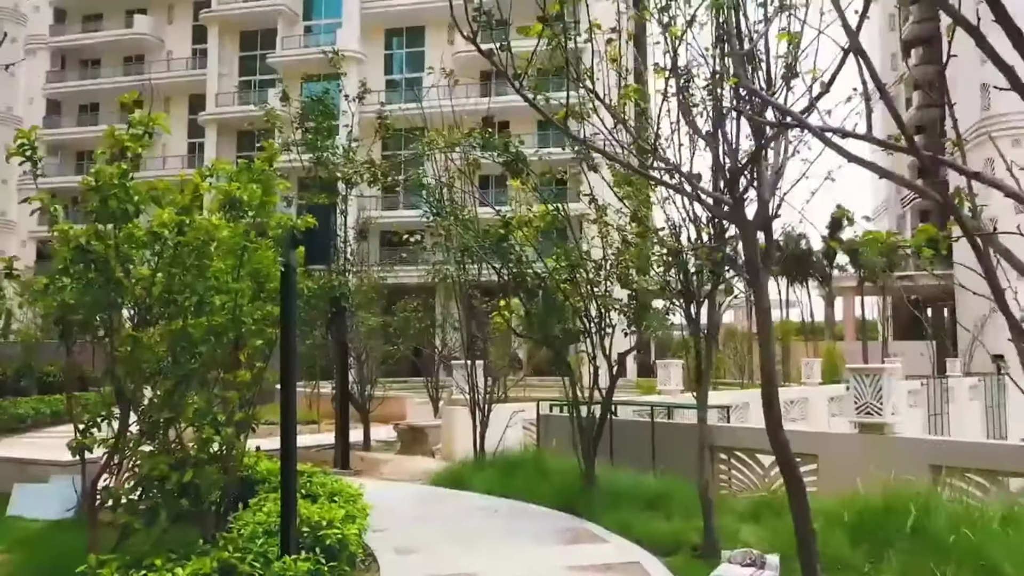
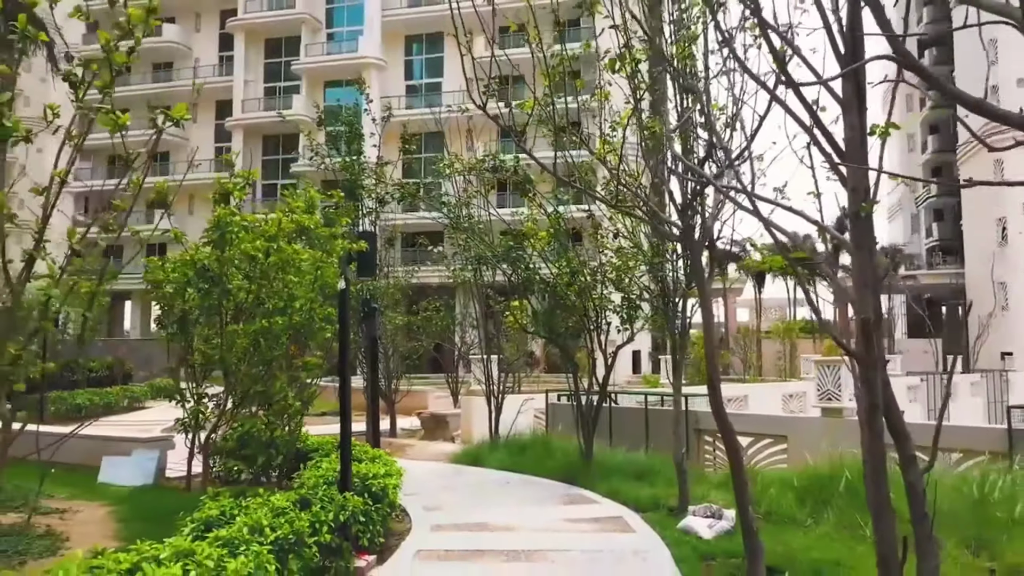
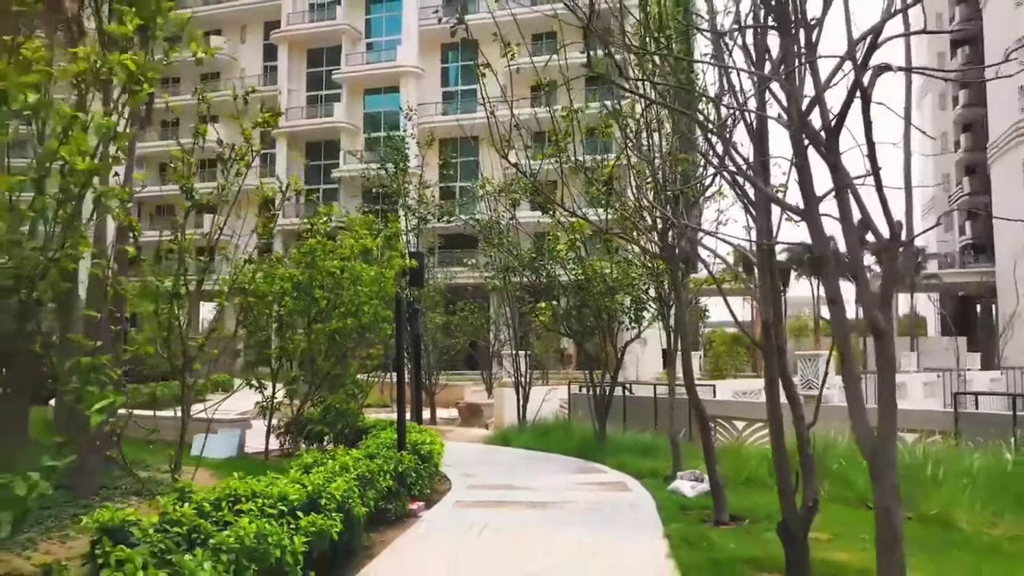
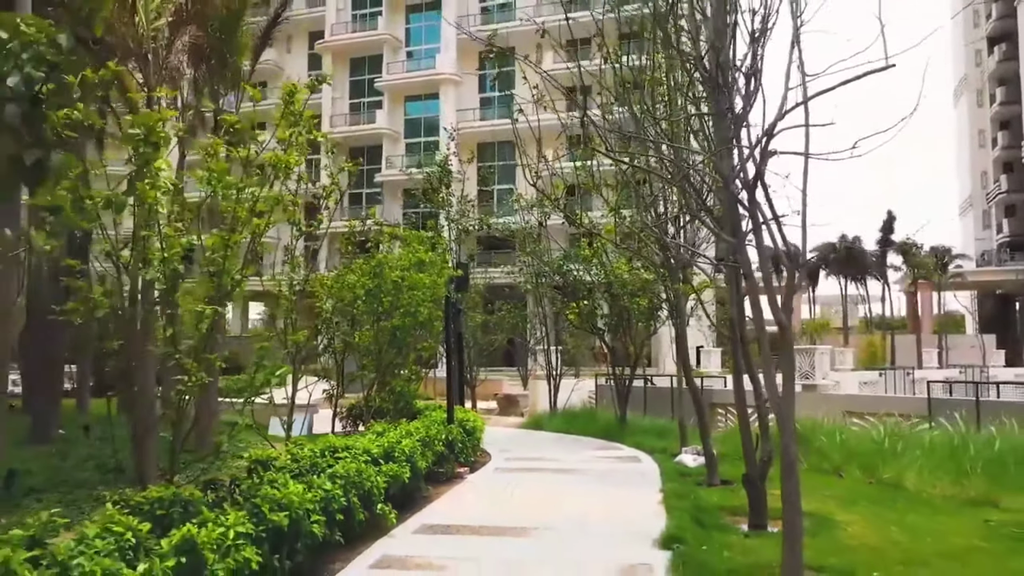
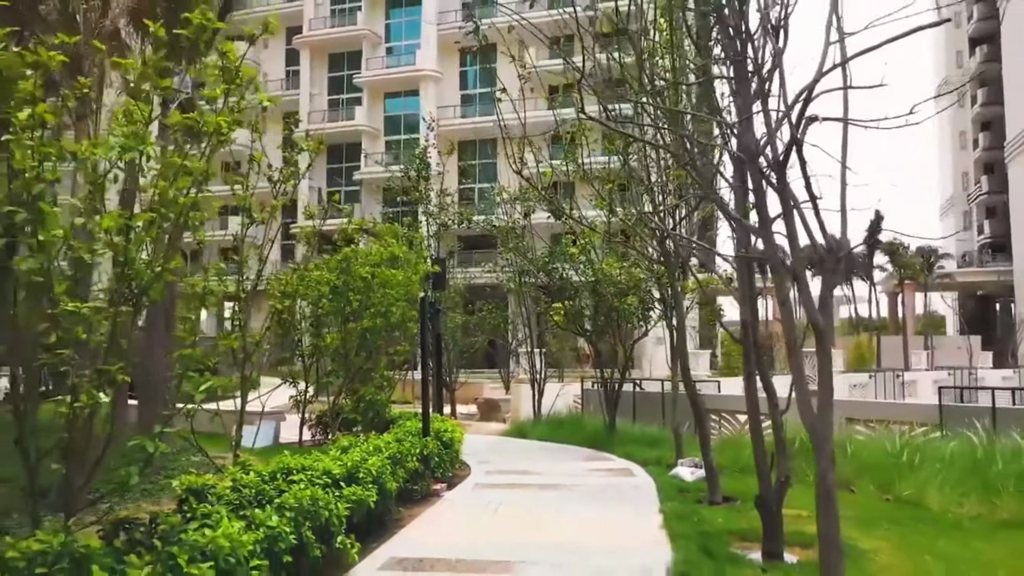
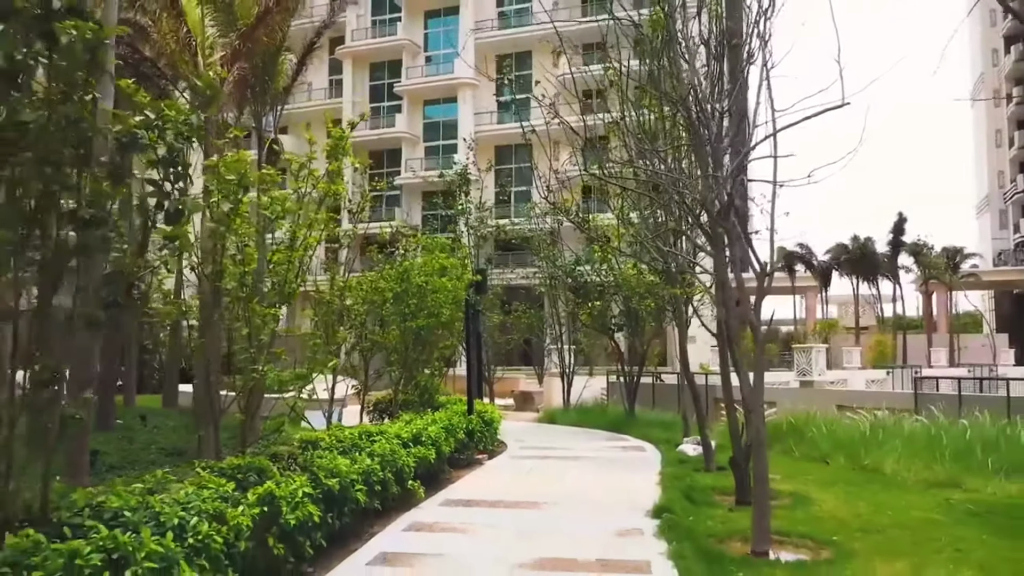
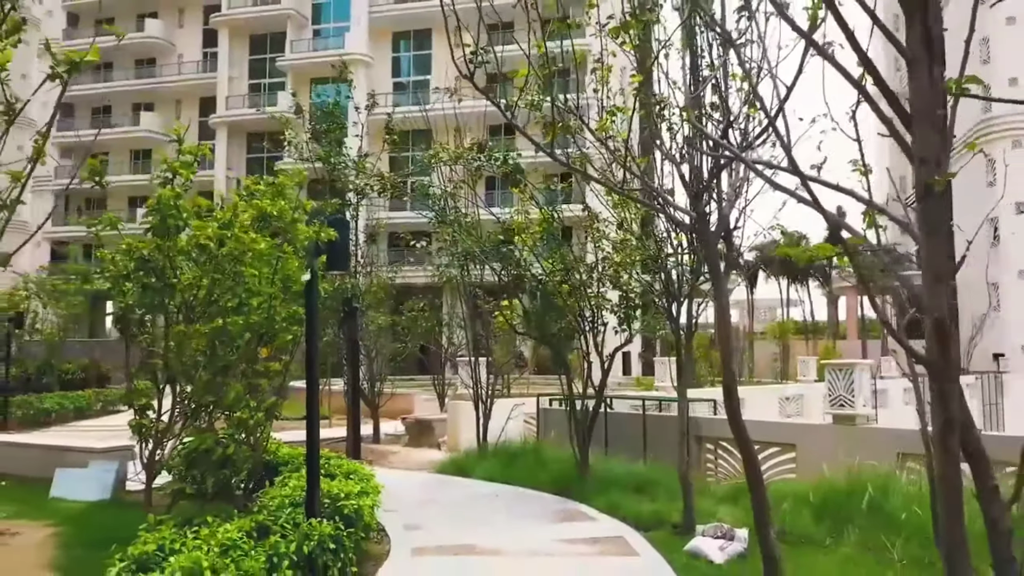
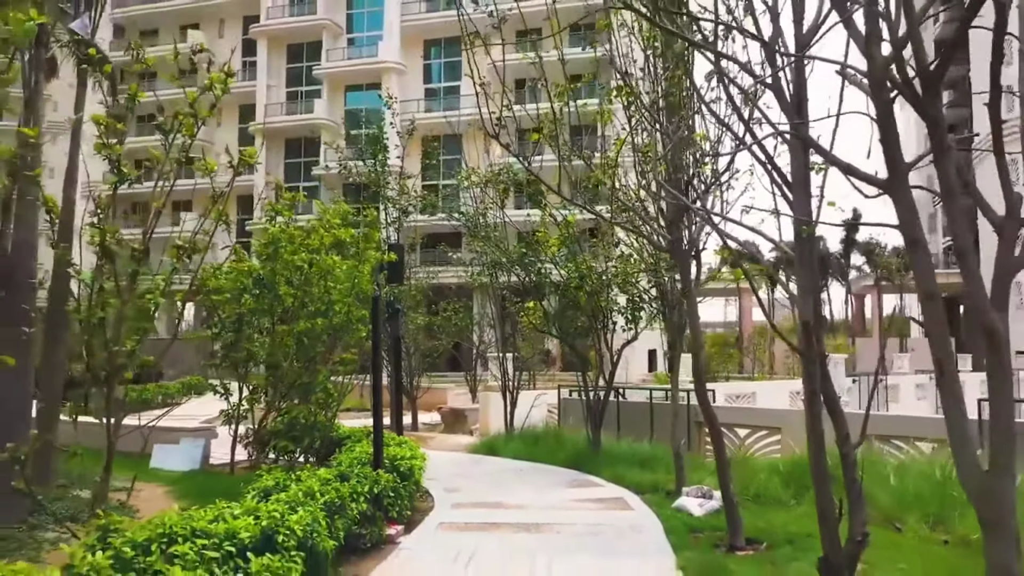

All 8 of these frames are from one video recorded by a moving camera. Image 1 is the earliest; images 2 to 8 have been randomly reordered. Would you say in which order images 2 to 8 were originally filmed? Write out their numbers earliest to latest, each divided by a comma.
7, 2, 8, 3, 5, 4, 6
